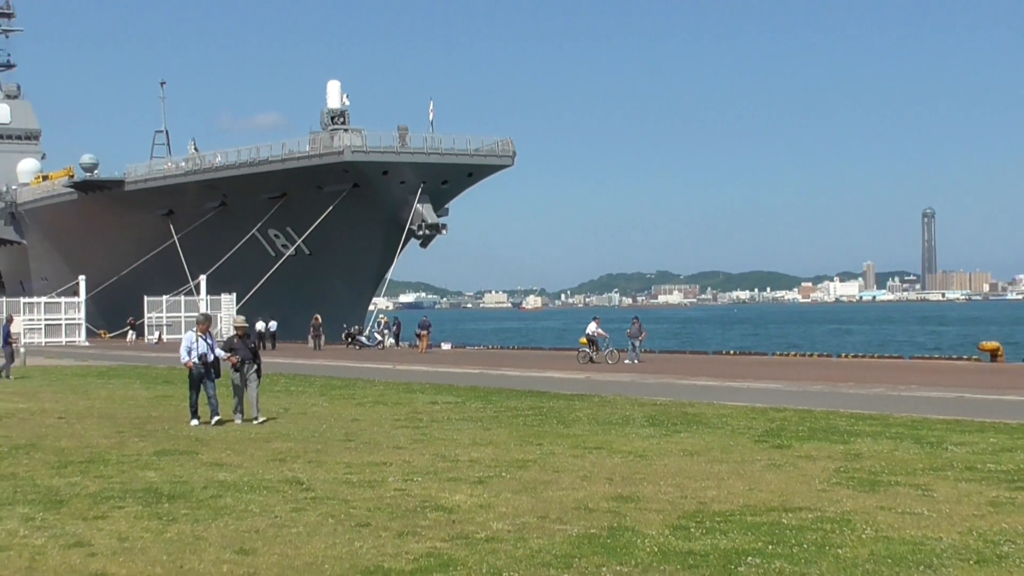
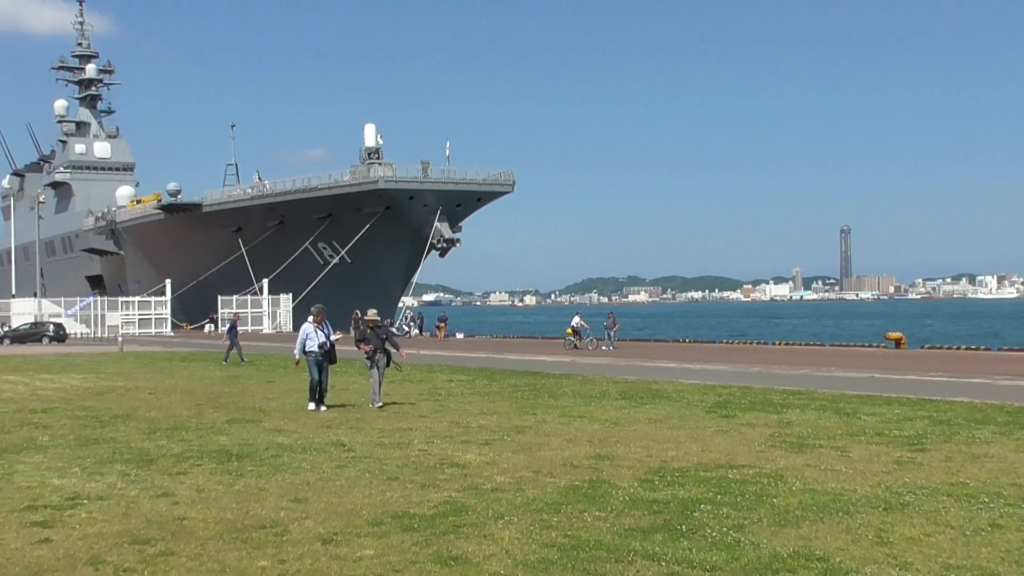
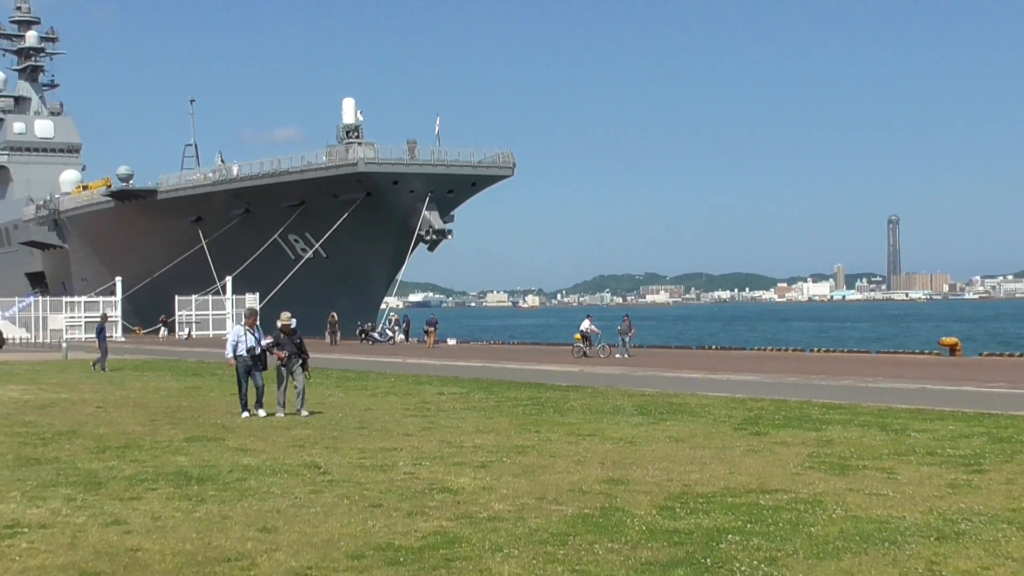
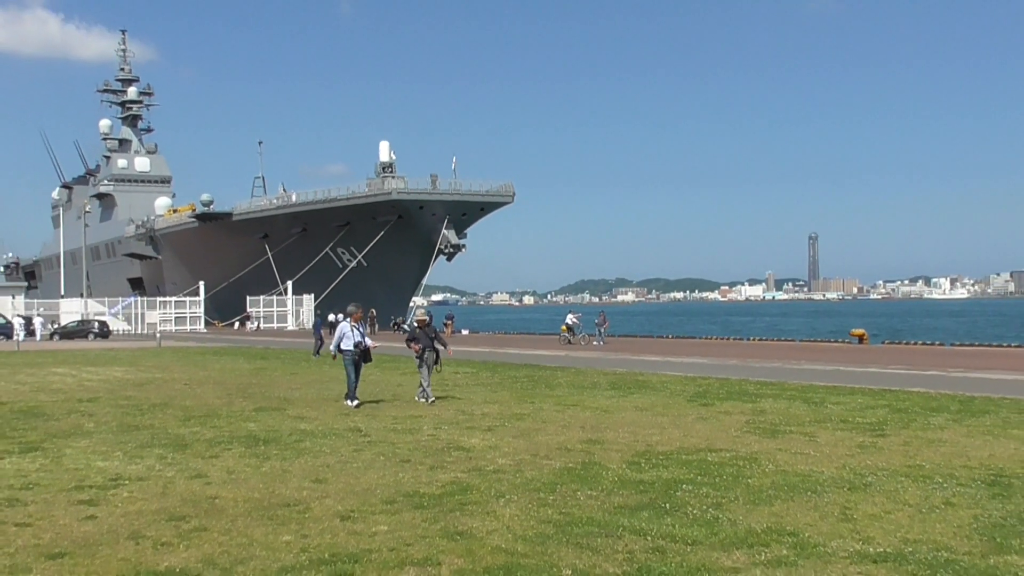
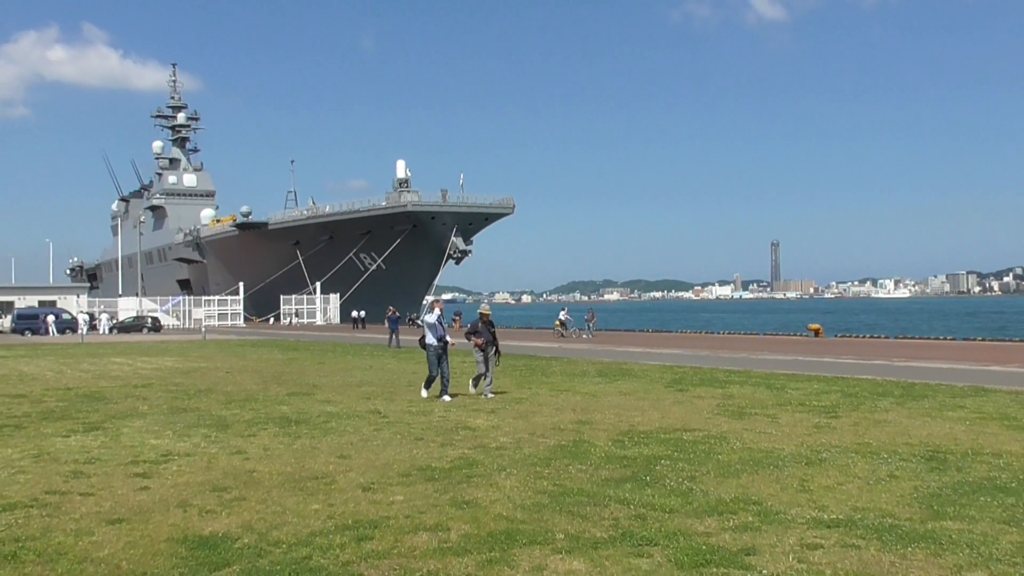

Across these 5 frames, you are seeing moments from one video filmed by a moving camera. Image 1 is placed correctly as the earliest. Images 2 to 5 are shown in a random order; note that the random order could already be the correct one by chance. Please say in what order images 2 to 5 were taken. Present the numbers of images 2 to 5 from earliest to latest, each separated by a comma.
3, 2, 4, 5
